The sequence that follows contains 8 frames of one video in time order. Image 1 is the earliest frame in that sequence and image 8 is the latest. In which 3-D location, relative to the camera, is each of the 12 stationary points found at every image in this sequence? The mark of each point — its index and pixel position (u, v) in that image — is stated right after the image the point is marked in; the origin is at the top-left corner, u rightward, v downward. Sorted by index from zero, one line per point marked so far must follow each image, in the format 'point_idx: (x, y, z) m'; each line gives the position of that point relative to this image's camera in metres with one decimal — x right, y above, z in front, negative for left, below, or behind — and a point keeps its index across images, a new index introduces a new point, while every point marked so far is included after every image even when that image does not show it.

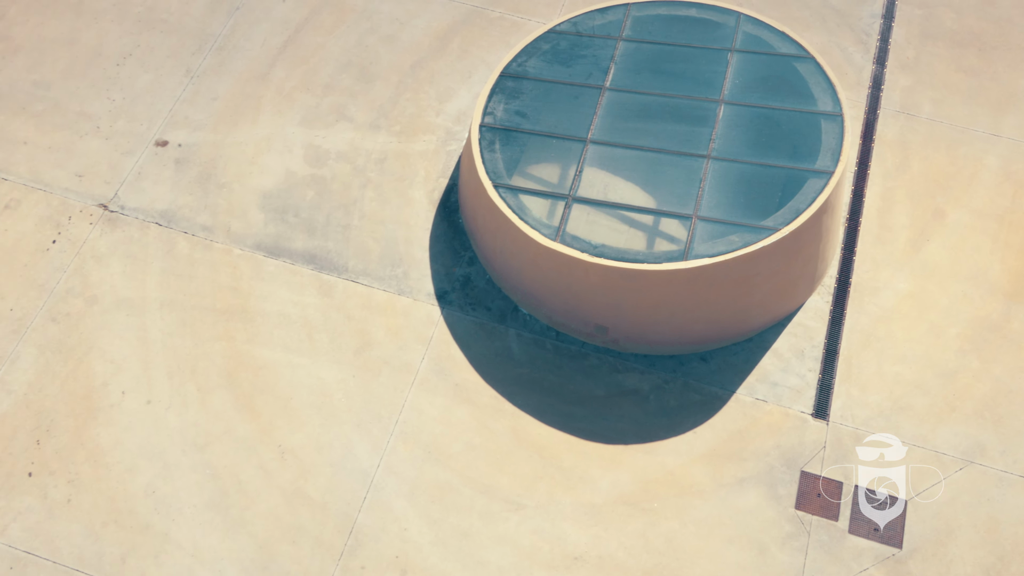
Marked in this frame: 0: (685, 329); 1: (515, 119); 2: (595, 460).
0: (+1.6, -0.4, +8.7) m
1: (0.0, +1.6, +9.2) m
2: (+0.7, -1.5, +8.4) m
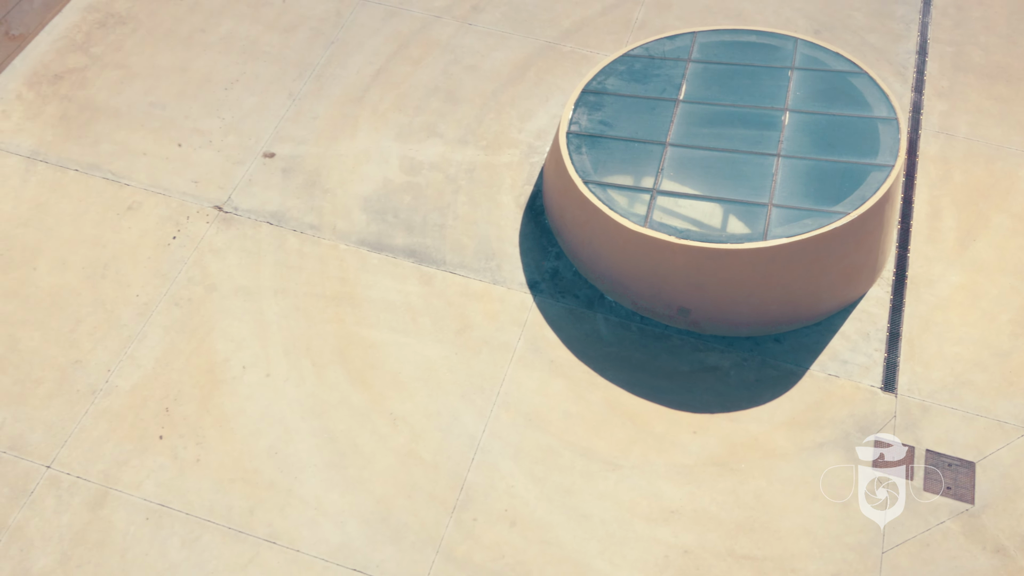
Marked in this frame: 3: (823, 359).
0: (+2.5, -0.2, +9.4) m
1: (+0.9, +1.7, +10.2) m
2: (+1.6, -1.3, +9.1) m
3: (+3.1, -0.7, +9.6) m
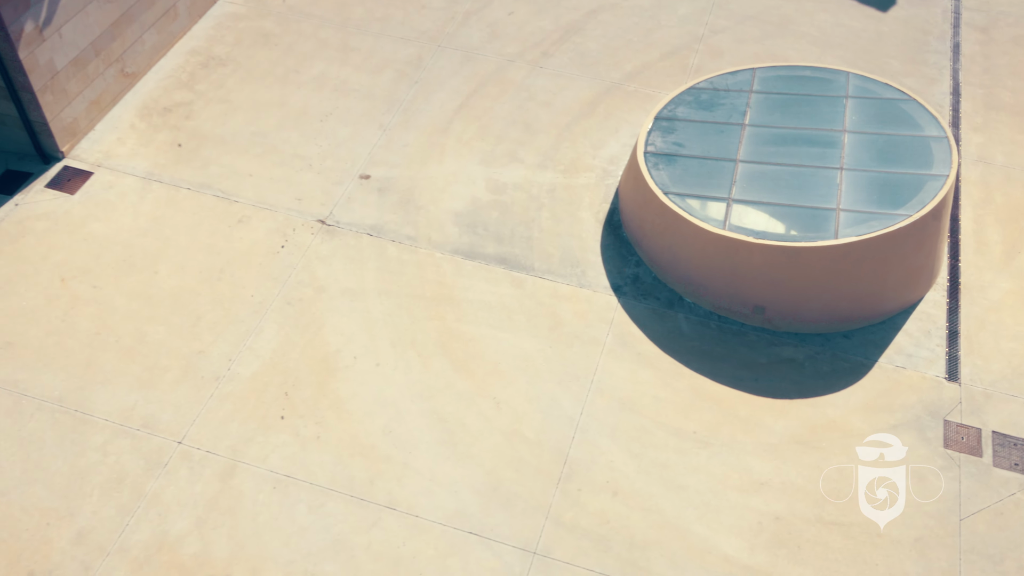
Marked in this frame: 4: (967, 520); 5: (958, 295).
0: (+3.4, -0.2, +10.3) m
1: (+1.9, +1.6, +11.2) m
2: (+2.6, -1.2, +9.8) m
3: (+4.1, -0.7, +10.3) m
4: (+4.3, -2.2, +9.0) m
5: (+5.1, -0.1, +10.9) m
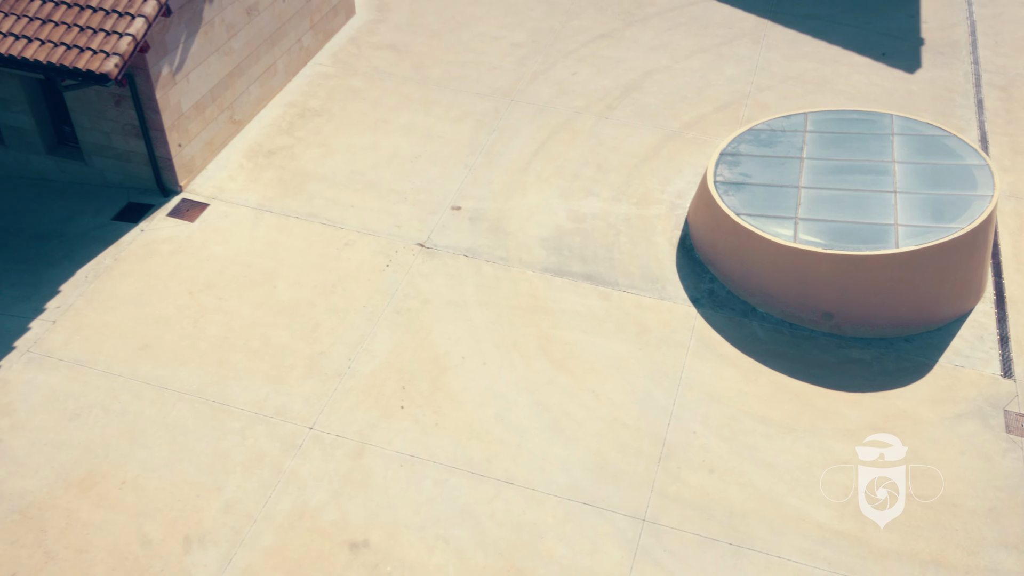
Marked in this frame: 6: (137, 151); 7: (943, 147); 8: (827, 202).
0: (+4.5, -0.3, +11.3) m
1: (+3.0, +1.4, +12.5) m
2: (+3.7, -1.3, +10.7) m
3: (+5.2, -0.8, +11.3) m
4: (+5.4, -2.1, +9.8) m
5: (+6.2, -0.2, +12.0) m
6: (-5.1, +1.9, +13.0) m
7: (+5.6, +1.8, +12.4) m
8: (+3.9, +1.1, +11.8) m
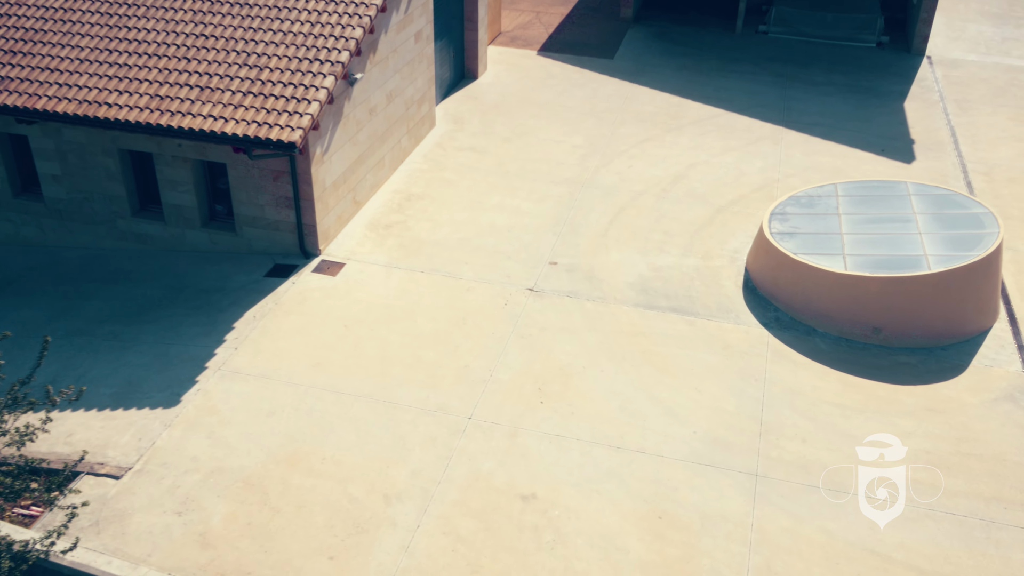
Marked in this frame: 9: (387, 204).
0: (+6.1, -0.5, +13.9) m
1: (+4.4, +0.9, +15.2) m
2: (+5.3, -1.4, +13.1) m
3: (+6.7, -1.0, +13.8) m
4: (+7.0, -2.1, +12.1) m
5: (+7.7, -0.6, +14.6) m
6: (-3.7, +1.1, +15.5) m
7: (+7.0, +1.4, +15.3) m
8: (+5.4, +0.7, +14.6) m
9: (-2.3, +1.5, +17.4) m
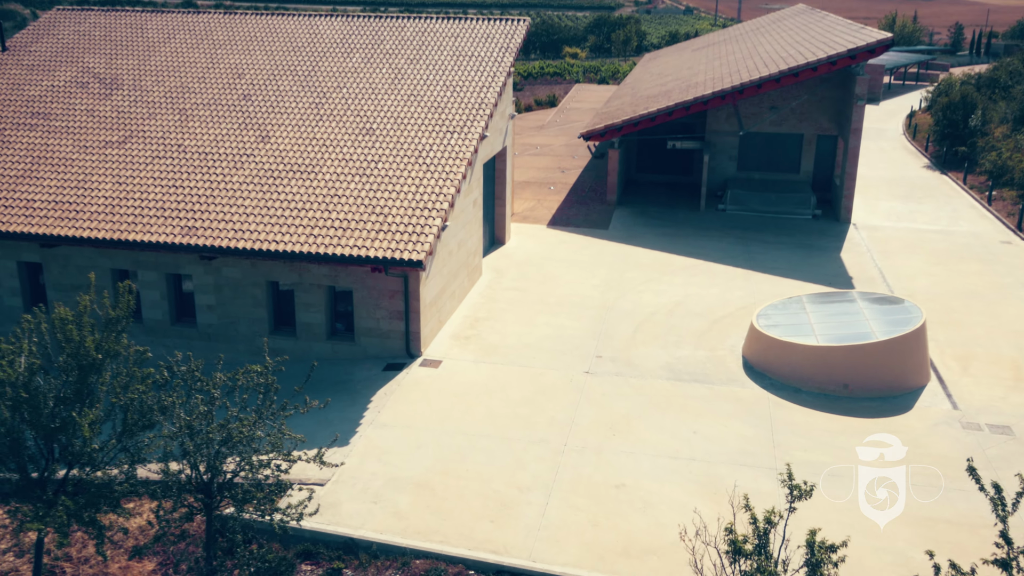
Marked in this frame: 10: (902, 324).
0: (+7.4, -1.8, +19.1) m
1: (+5.6, -0.8, +20.7) m
2: (+6.7, -2.5, +18.1) m
3: (+8.1, -2.3, +19.0) m
4: (+8.5, -2.9, +17.1) m
5: (+9.0, -2.0, +19.9) m
6: (-2.5, -0.9, +20.5) m
7: (+8.2, -0.3, +21.0) m
8: (+6.6, -0.8, +20.0) m
9: (-1.2, -0.8, +22.4) m
10: (+8.0, -0.7, +19.6) m
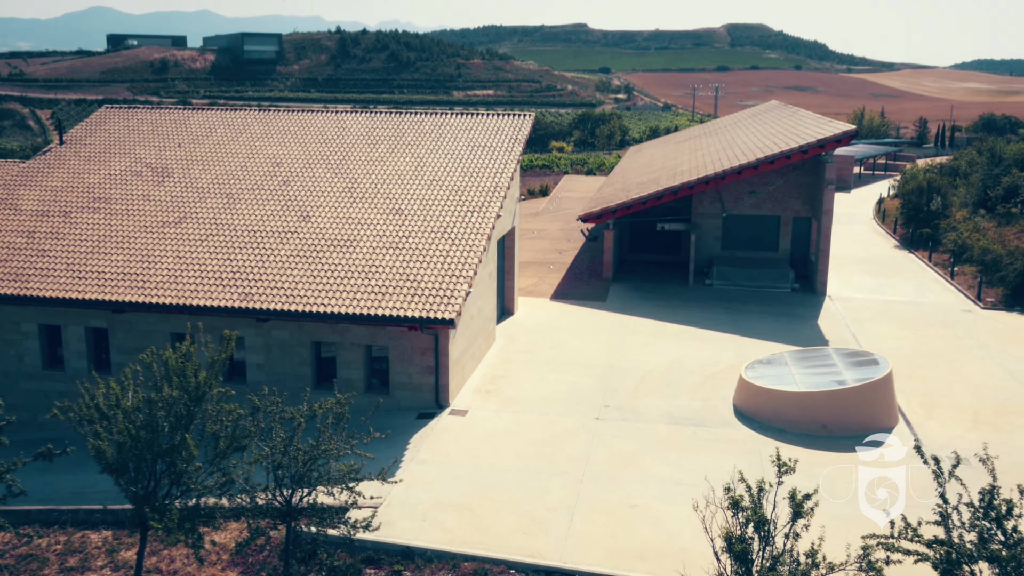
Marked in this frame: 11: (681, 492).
0: (+7.8, -3.0, +21.8) m
1: (+6.1, -2.1, +23.4) m
2: (+7.2, -3.6, +20.7) m
3: (+8.5, -3.5, +21.7) m
4: (+9.0, -3.9, +19.8) m
5: (+9.4, -3.3, +22.6) m
6: (-2.0, -2.3, +23.1) m
7: (+8.6, -1.7, +23.8) m
8: (+7.1, -2.1, +22.8) m
9: (-0.8, -2.4, +25.1) m
10: (+8.4, -2.0, +22.4) m
11: (+3.3, -4.0, +18.8) m
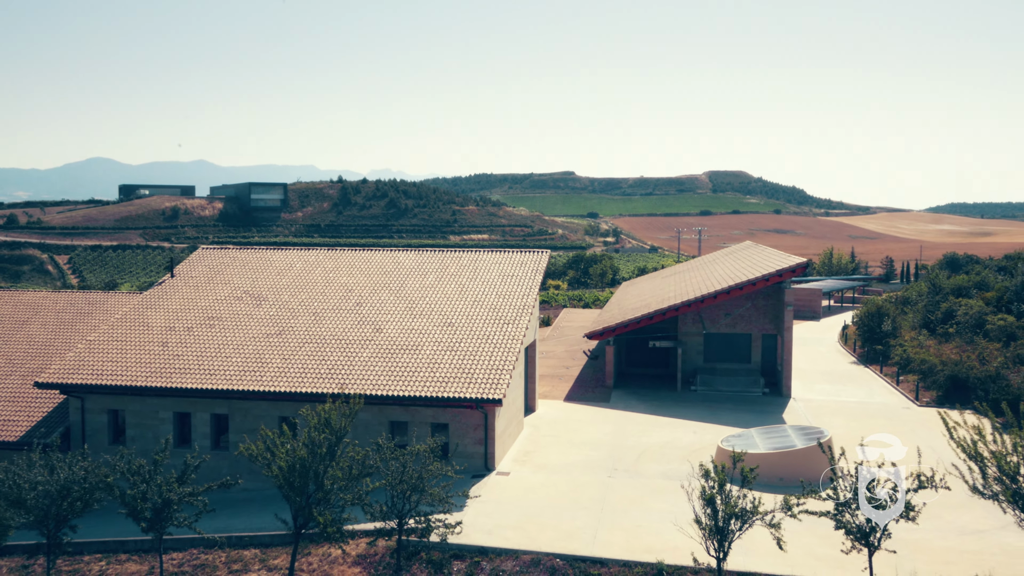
0: (+8.8, -5.6, +28.9) m
1: (+7.0, -5.0, +30.6) m
2: (+8.2, -6.1, +27.7) m
3: (+9.5, -6.0, +28.7) m
4: (+10.0, -6.2, +26.7) m
5: (+10.4, -6.0, +29.7) m
6: (-1.0, -5.1, +30.2) m
7: (+9.6, -4.6, +31.1) m
8: (+8.1, -4.9, +30.0) m
9: (+0.2, -5.6, +32.1) m
10: (+9.4, -4.7, +29.6) m
11: (+4.3, -6.2, +25.7) m
